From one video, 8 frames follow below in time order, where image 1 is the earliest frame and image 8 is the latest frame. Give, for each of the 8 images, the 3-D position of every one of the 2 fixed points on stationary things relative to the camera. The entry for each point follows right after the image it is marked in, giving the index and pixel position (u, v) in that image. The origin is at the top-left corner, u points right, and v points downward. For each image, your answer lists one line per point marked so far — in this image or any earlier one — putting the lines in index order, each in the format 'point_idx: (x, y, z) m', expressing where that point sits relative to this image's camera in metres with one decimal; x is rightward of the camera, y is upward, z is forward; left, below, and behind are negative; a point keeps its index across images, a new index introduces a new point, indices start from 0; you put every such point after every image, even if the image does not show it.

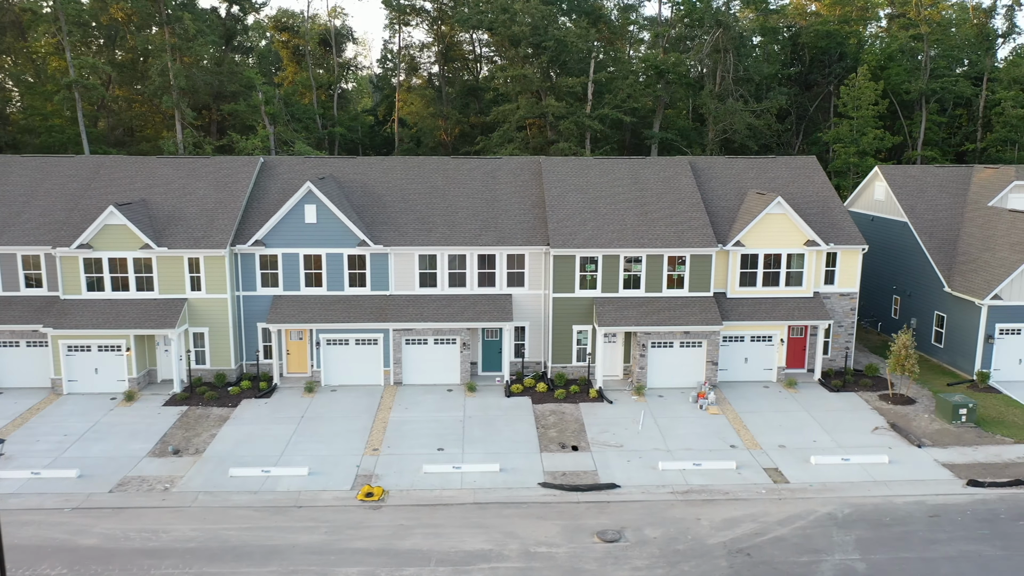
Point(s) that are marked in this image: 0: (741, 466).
0: (+6.3, -4.9, +19.8) m
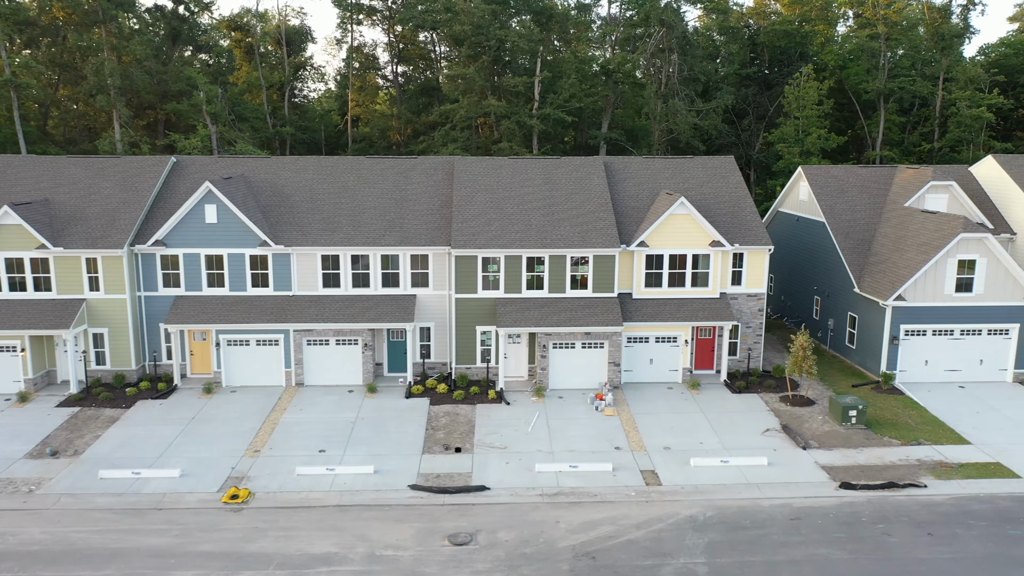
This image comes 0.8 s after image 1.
0: (+2.9, -5.0, +19.7) m
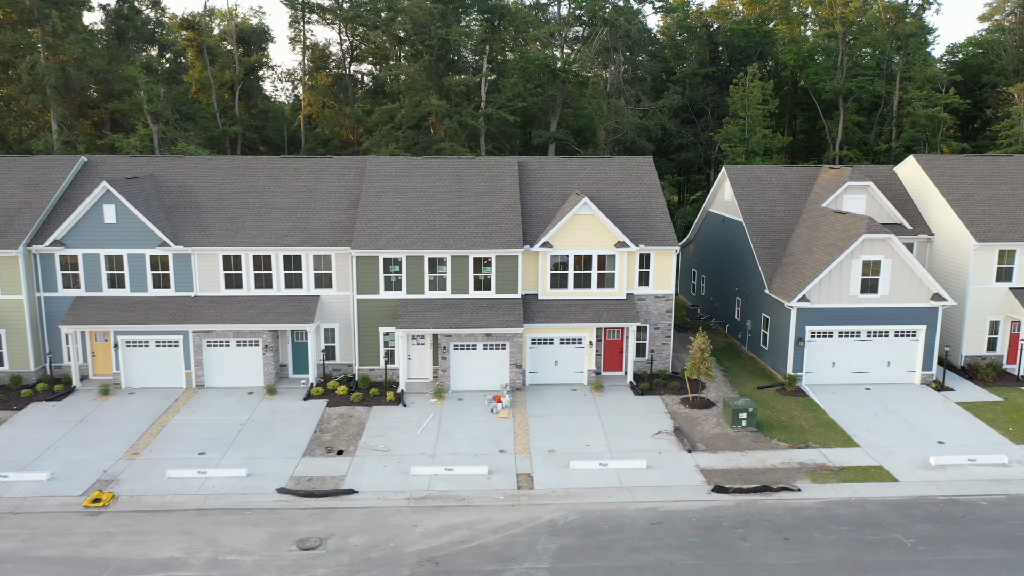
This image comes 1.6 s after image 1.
0: (-0.5, -5.0, +19.5) m
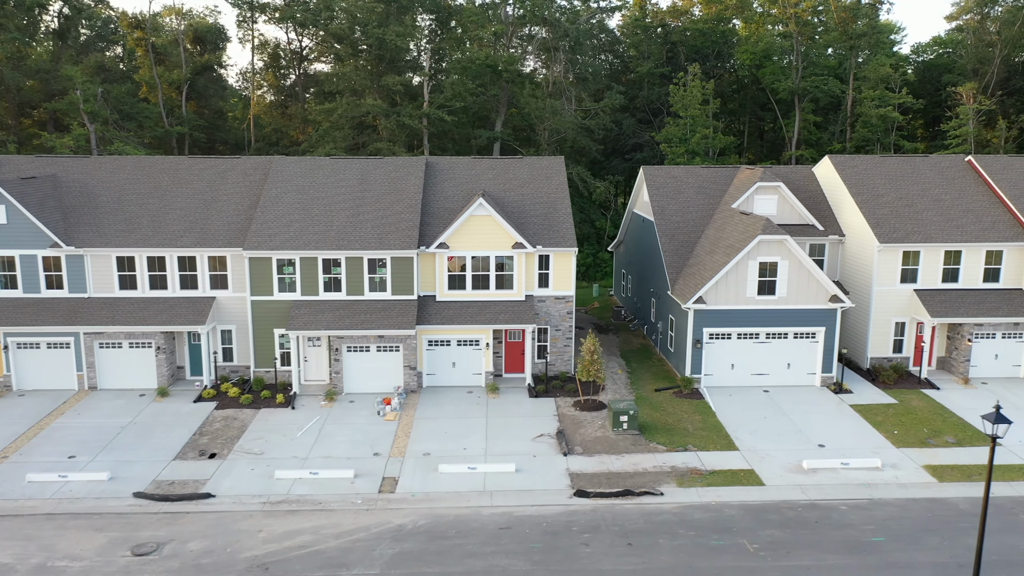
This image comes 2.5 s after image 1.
0: (-4.1, -5.1, +19.3) m
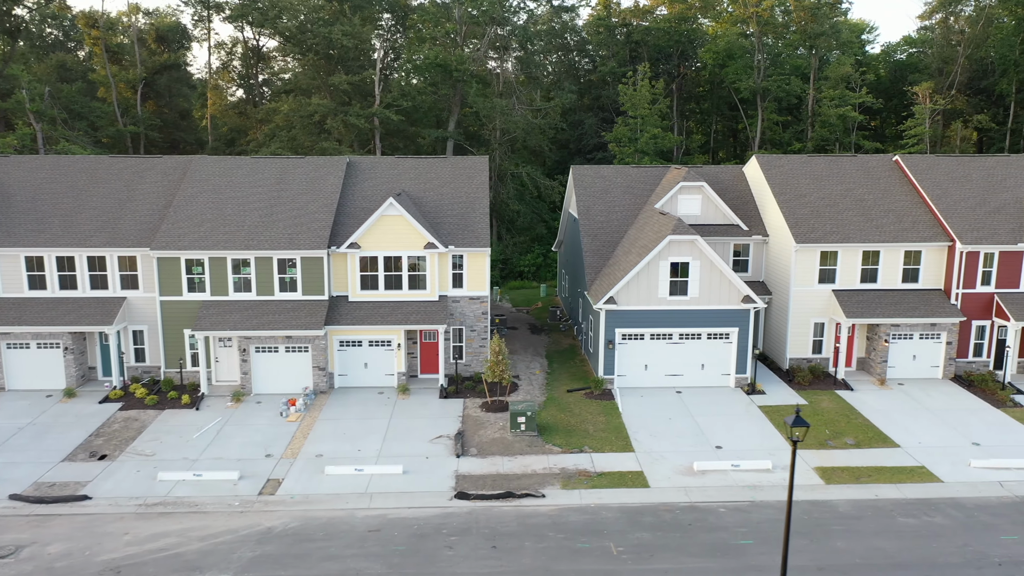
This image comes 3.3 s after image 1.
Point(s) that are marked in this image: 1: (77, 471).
0: (-7.1, -5.1, +19.2) m
1: (-11.8, -5.0, +19.5) m
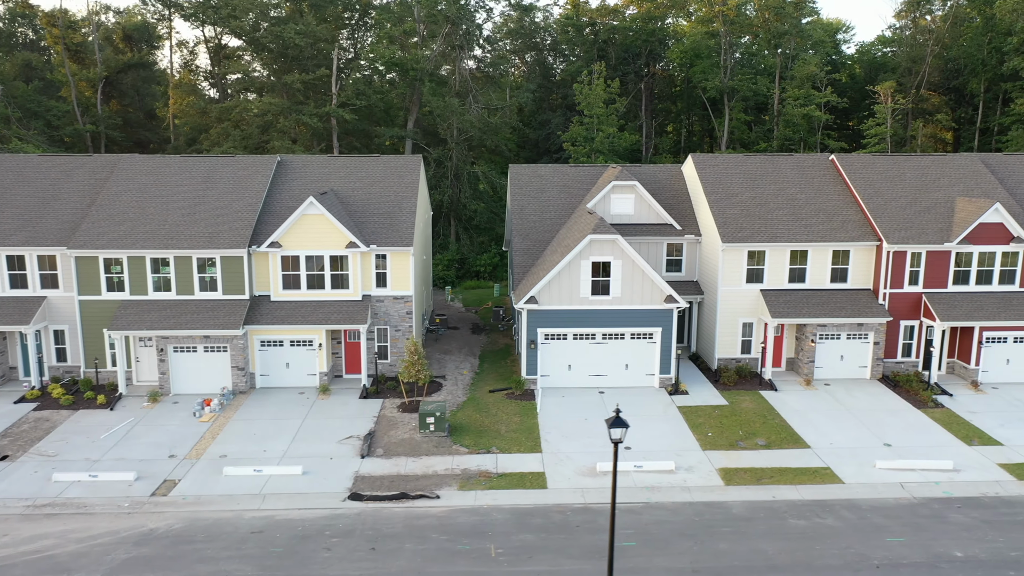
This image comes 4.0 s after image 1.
0: (-9.8, -5.0, +19.0) m
1: (-14.5, -5.0, +19.3) m
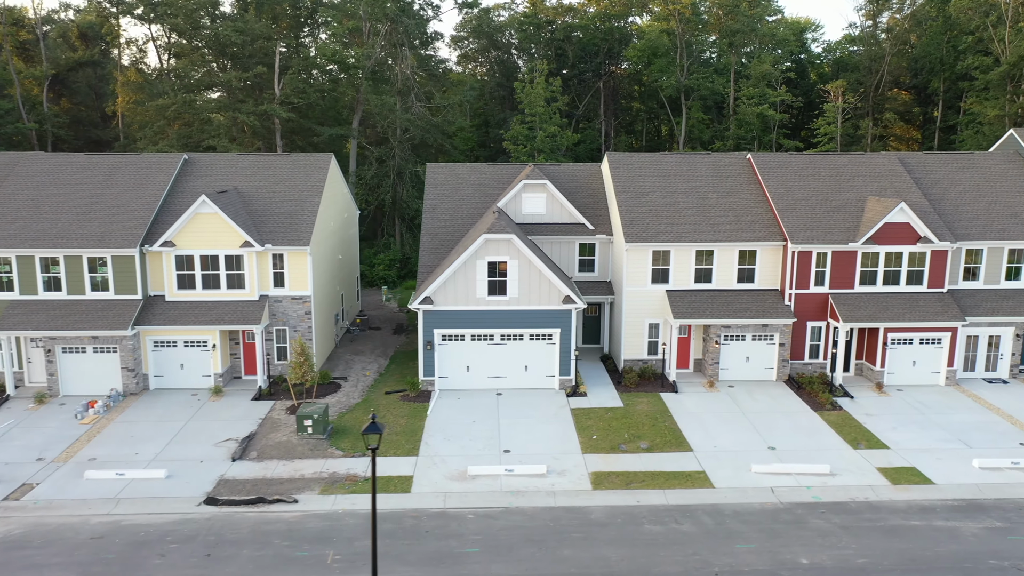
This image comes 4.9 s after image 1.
0: (-13.3, -5.0, +18.7) m
1: (-18.0, -4.9, +19.0) m
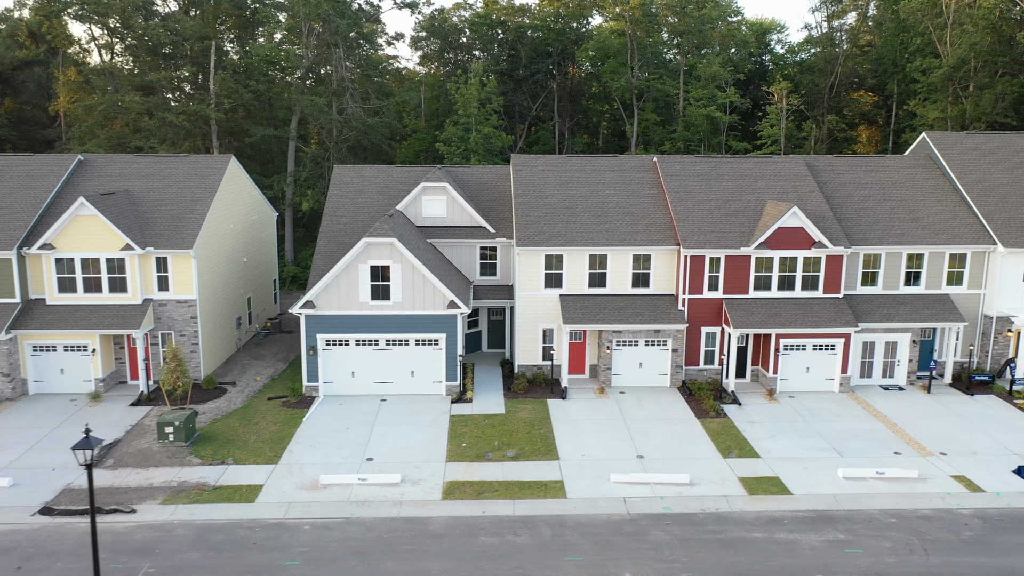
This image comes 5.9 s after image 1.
0: (-17.1, -5.2, +18.2) m
1: (-21.8, -5.0, +18.5) m
